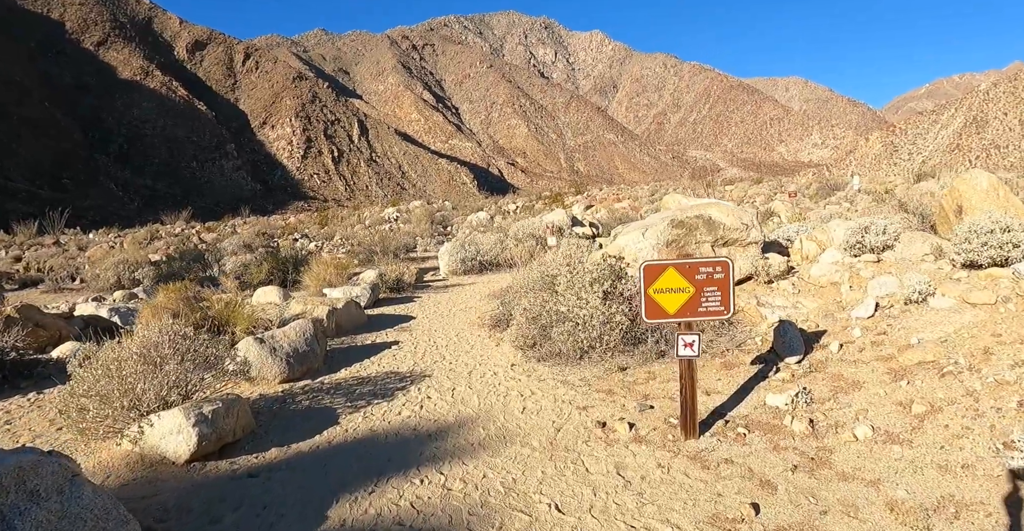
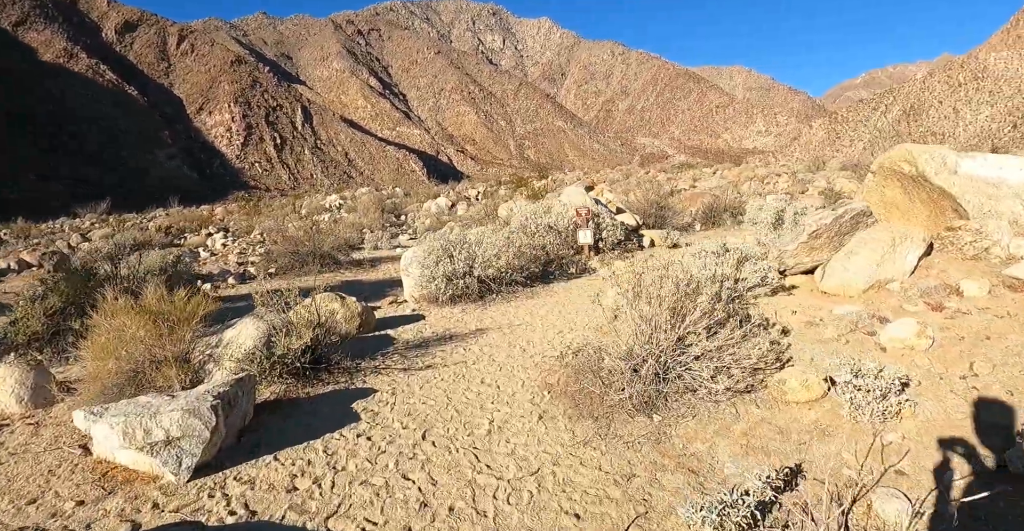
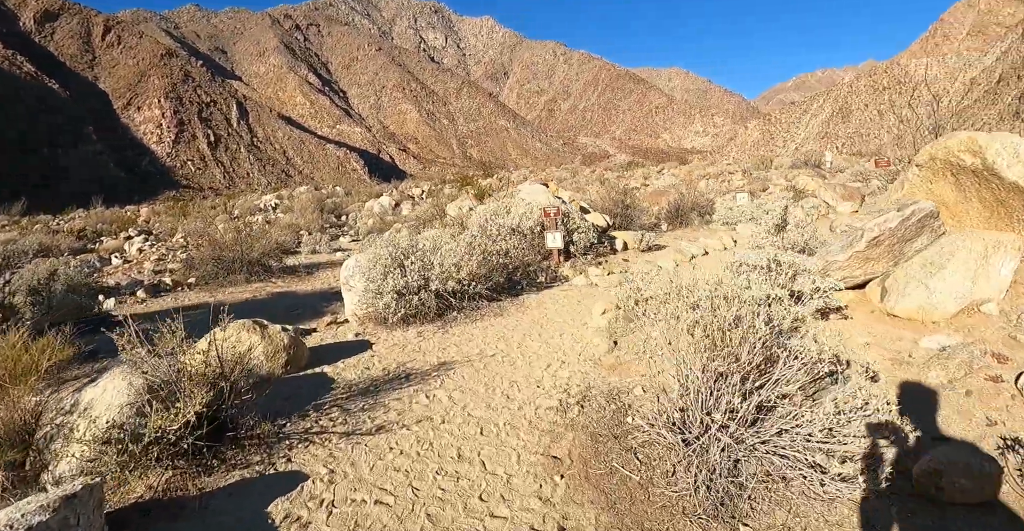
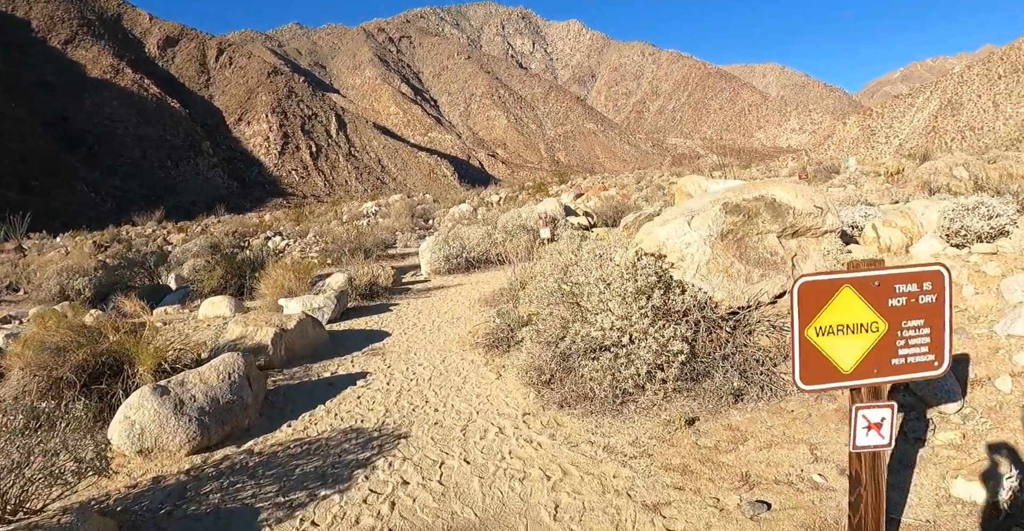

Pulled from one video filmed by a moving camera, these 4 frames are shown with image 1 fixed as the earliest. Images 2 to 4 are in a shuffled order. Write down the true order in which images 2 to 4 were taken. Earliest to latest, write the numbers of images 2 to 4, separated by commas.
4, 2, 3
